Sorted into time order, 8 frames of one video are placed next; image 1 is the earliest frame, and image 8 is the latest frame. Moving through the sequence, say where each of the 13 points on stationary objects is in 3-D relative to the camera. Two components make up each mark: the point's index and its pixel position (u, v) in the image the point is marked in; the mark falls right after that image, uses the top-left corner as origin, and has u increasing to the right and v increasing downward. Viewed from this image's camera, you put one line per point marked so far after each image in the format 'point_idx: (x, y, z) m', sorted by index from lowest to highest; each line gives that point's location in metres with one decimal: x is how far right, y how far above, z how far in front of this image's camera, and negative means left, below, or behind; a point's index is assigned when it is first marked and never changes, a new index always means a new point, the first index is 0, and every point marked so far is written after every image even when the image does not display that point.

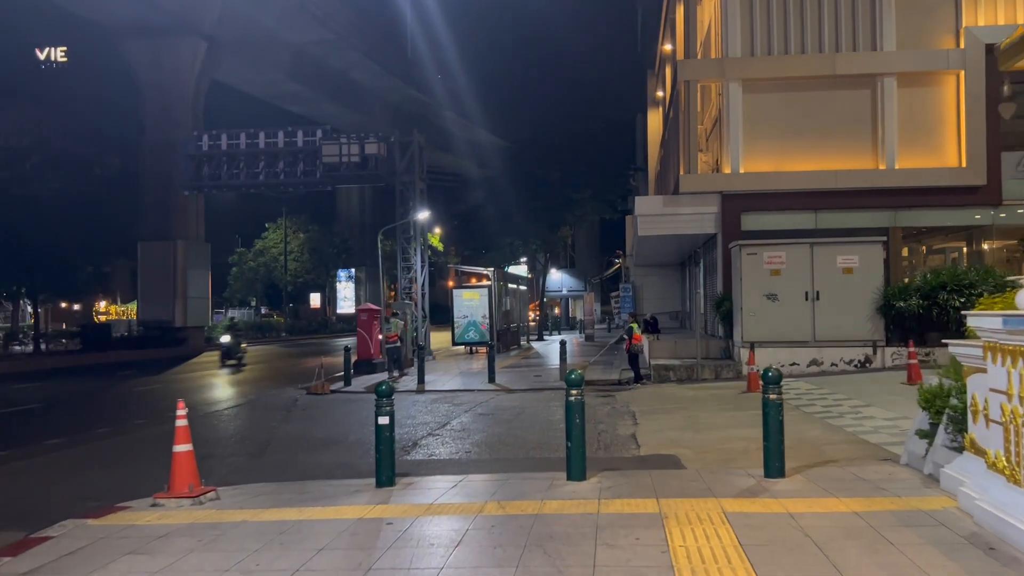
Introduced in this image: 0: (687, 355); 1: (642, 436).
0: (+4.0, -1.6, +19.7) m
1: (+1.7, -1.9, +11.1) m
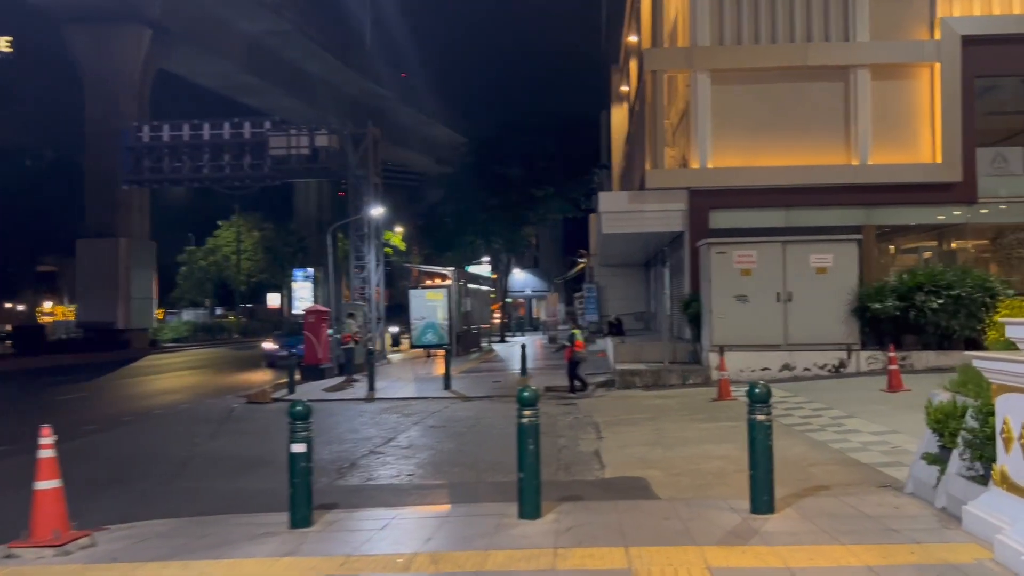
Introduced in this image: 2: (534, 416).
0: (+3.1, -1.6, +18.7) m
1: (+1.1, -1.9, +10.0) m
2: (+0.2, -0.9, +6.1) m
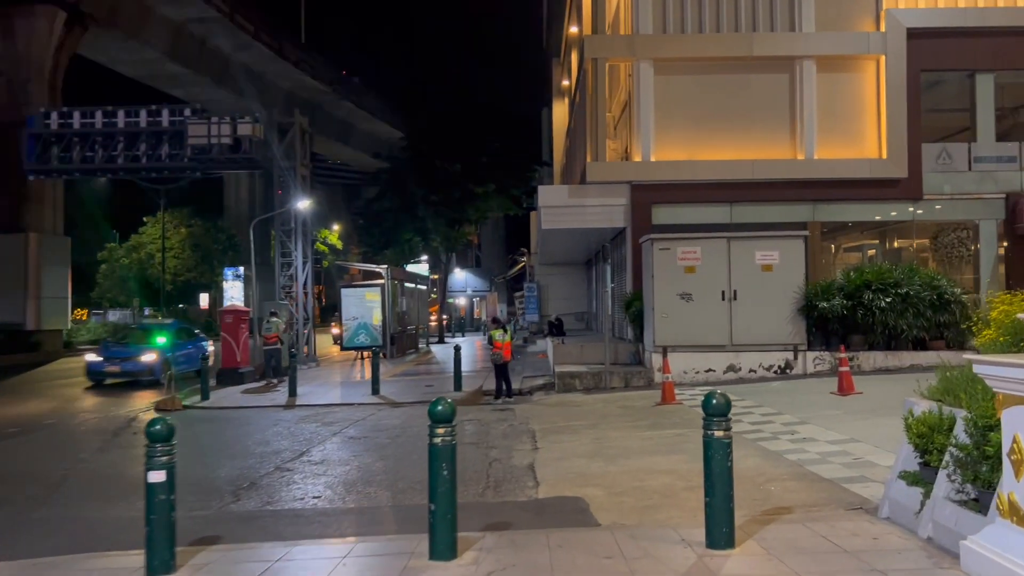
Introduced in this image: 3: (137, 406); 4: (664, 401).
0: (+1.7, -1.5, +17.8) m
1: (+0.3, -1.9, +9.0) m
2: (-0.4, -0.9, +5.1) m
3: (-7.3, -2.3, +16.6) m
4: (+2.4, -1.8, +13.4) m
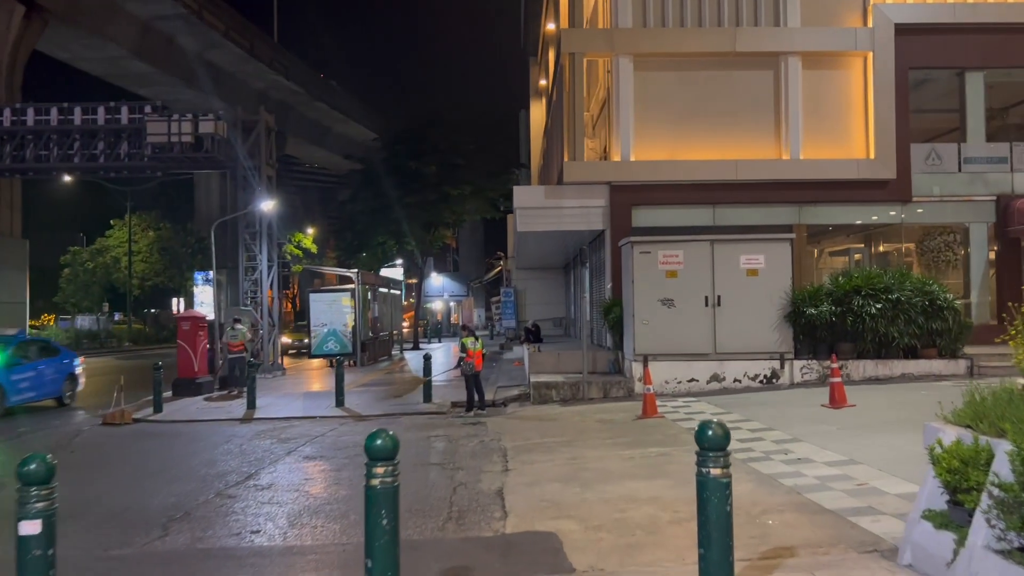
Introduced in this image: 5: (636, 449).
0: (+1.2, -1.7, +17.0) m
1: (0.0, -1.9, +8.1) m
2: (-0.6, -0.9, +4.2) m
3: (-7.8, -2.4, +15.5) m
4: (+2.0, -1.9, +12.6) m
5: (+1.4, -1.9, +9.9) m
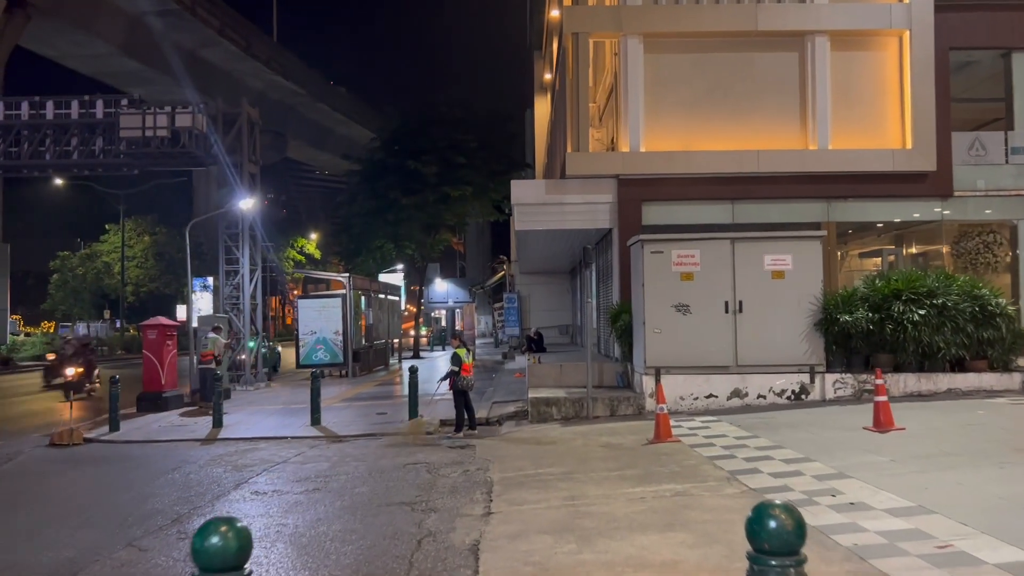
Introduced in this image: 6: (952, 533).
0: (+1.1, -1.7, +15.3) m
1: (-0.2, -2.0, +6.4) m
2: (-0.8, -0.9, +2.5) m
3: (-7.9, -2.5, +13.9) m
4: (+1.9, -1.9, +10.8) m
5: (+1.3, -1.9, +8.1) m
6: (+3.0, -1.6, +5.7) m
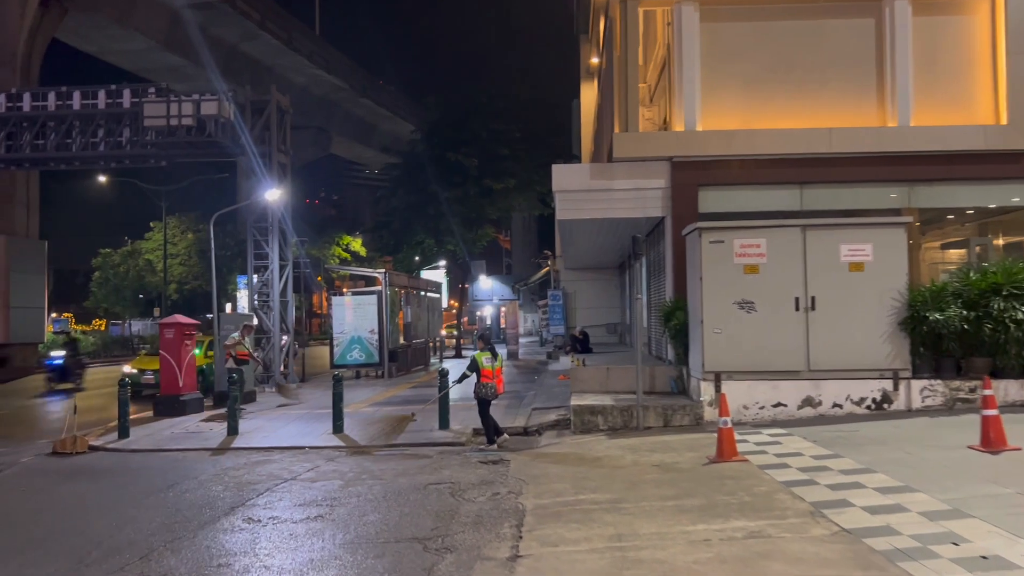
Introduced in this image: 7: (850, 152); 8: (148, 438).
0: (+1.8, -1.6, +13.7) m
1: (0.0, -1.9, +5.0) m
2: (-0.9, -0.9, +1.1) m
3: (-7.3, -2.4, +12.9) m
4: (+2.3, -1.9, +9.3) m
5: (+1.6, -1.8, +6.6) m
6: (+3.1, -1.6, +4.1) m
7: (+5.6, +2.3, +14.1) m
8: (-5.7, -2.3, +13.3) m
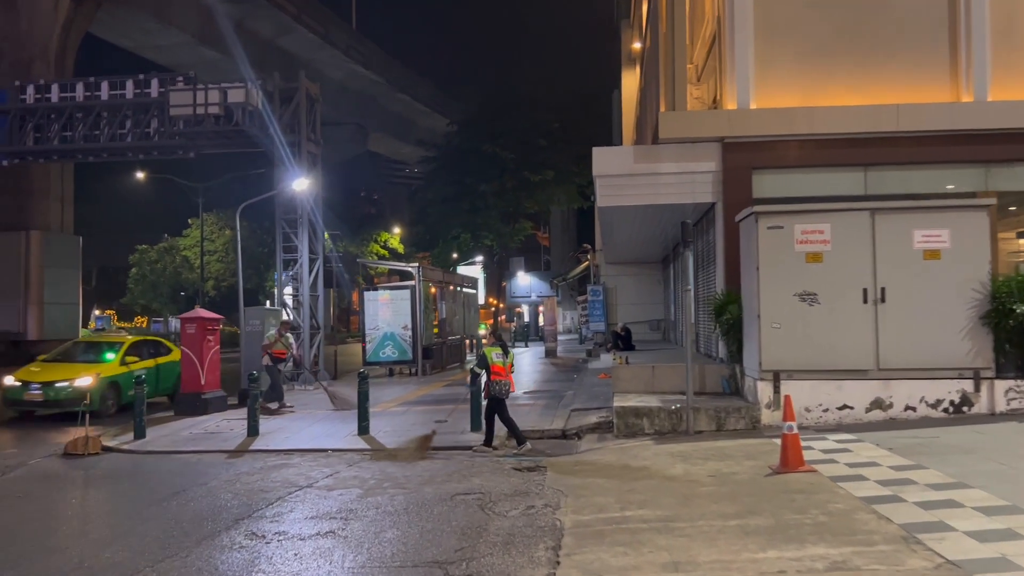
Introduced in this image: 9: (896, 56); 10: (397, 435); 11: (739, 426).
0: (+2.4, -1.5, +12.7) m
1: (+0.2, -1.8, +4.0) m
2: (-0.9, -0.8, +0.2) m
3: (-6.7, -2.3, +12.3) m
4: (+2.6, -1.7, +8.2) m
5: (+1.8, -1.7, +5.6) m
6: (+3.2, -1.5, +3.0) m
7: (+6.2, +2.4, +12.9) m
8: (-5.2, -2.2, +12.6) m
9: (+6.0, +3.7, +13.3) m
10: (-1.6, -2.1, +12.3) m
11: (+2.9, -1.8, +11.0) m
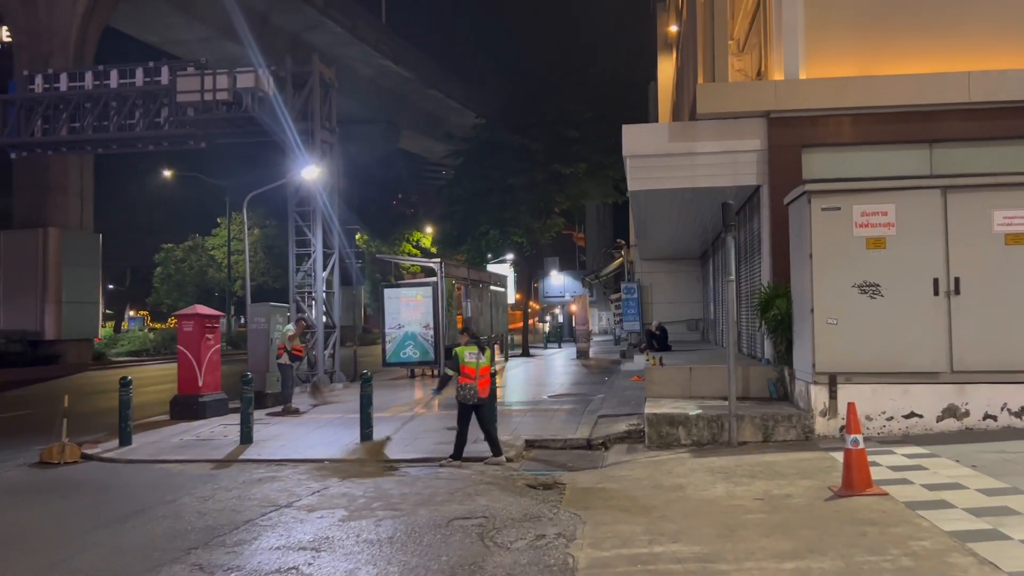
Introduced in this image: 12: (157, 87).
0: (+2.6, -1.4, +11.3) m
1: (+0.1, -1.7, +2.7) m
2: (-1.2, -0.6, -1.0) m
3: (-6.5, -2.2, +11.3) m
4: (+2.7, -1.6, +6.8) m
5: (+1.8, -1.6, +4.2) m
6: (+3.0, -1.4, +1.6) m
7: (+6.5, +2.5, +11.3) m
8: (-4.9, -2.1, +11.5) m
9: (+6.3, +3.8, +11.8) m
10: (-1.4, -2.0, +11.1) m
11: (+3.1, -1.7, +9.6) m
12: (-8.2, +4.6, +19.7) m
